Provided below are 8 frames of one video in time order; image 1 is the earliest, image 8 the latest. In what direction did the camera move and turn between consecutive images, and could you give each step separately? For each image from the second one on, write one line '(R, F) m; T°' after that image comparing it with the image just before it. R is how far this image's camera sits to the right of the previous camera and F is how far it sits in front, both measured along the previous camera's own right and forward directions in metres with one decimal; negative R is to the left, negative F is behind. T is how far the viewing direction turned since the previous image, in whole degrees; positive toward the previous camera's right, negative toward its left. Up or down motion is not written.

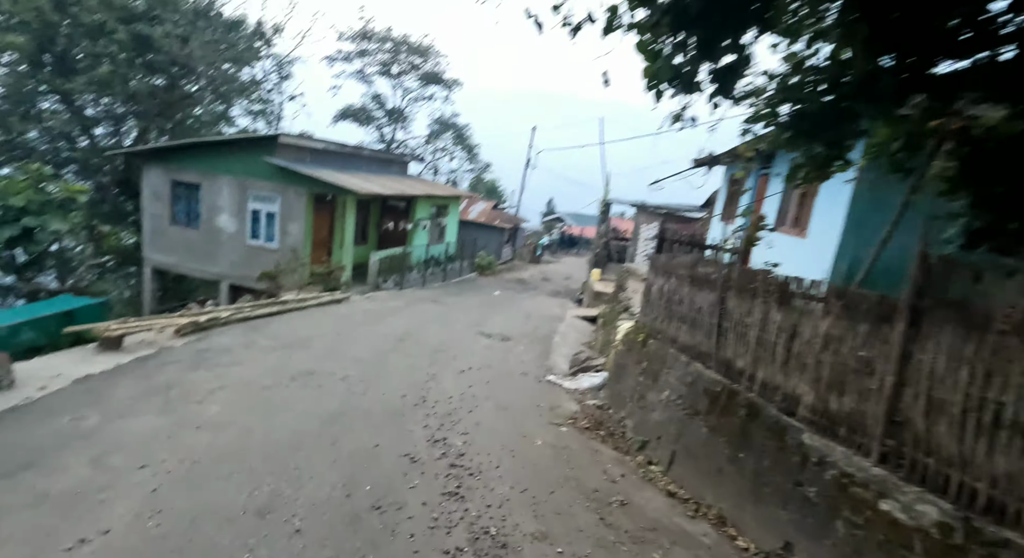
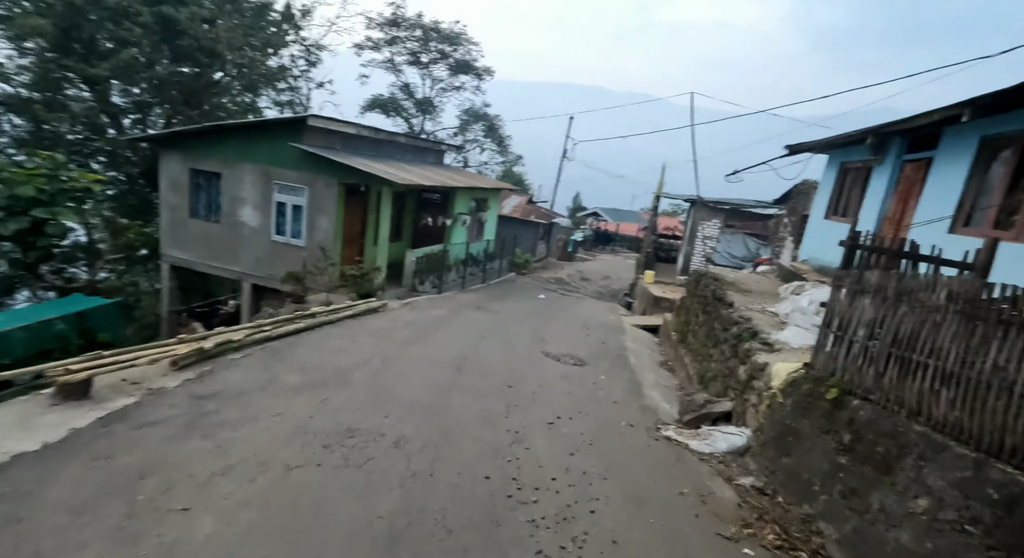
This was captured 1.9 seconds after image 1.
(-0.8, +1.8) m; -2°
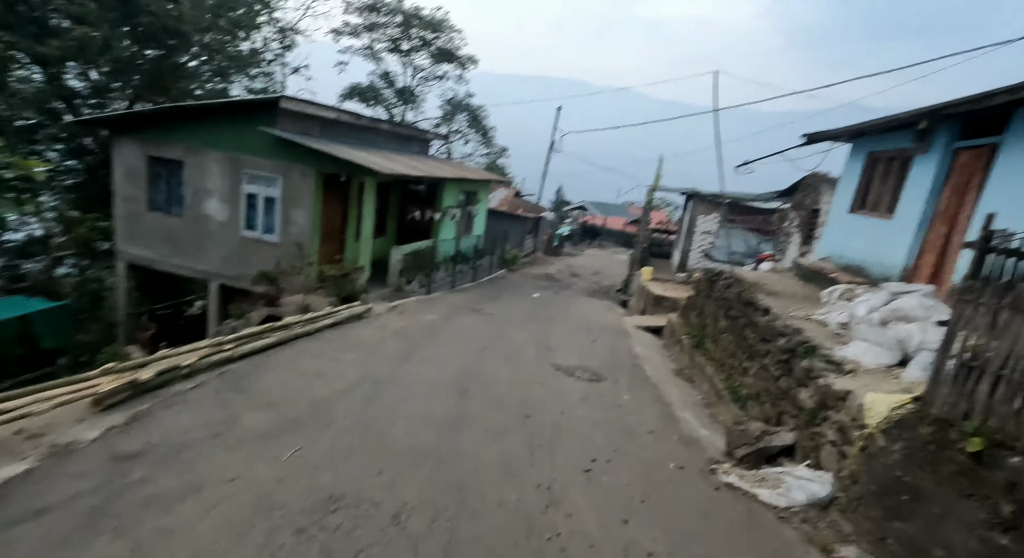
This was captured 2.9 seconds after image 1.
(-0.3, +1.1) m; +2°
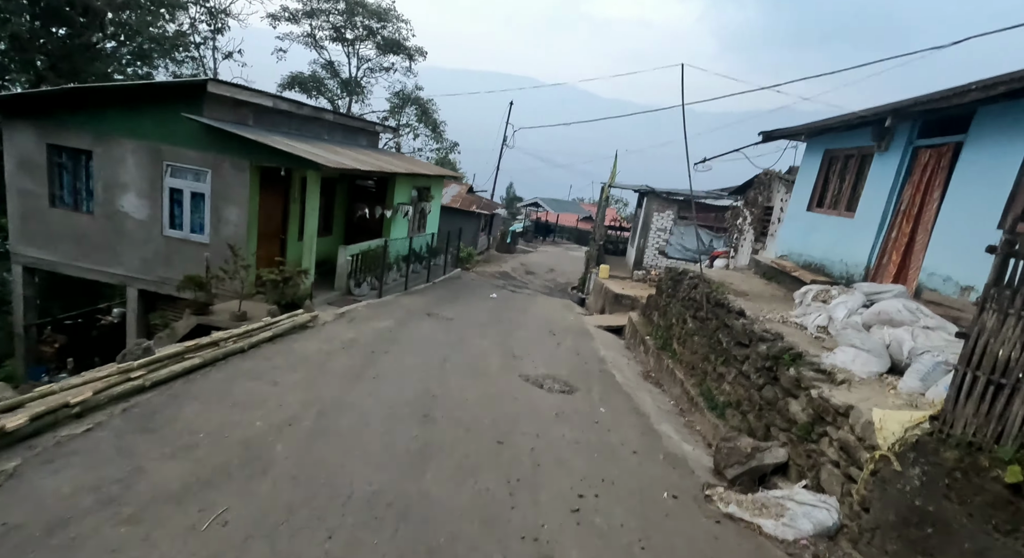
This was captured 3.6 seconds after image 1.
(-0.1, +0.6) m; +5°
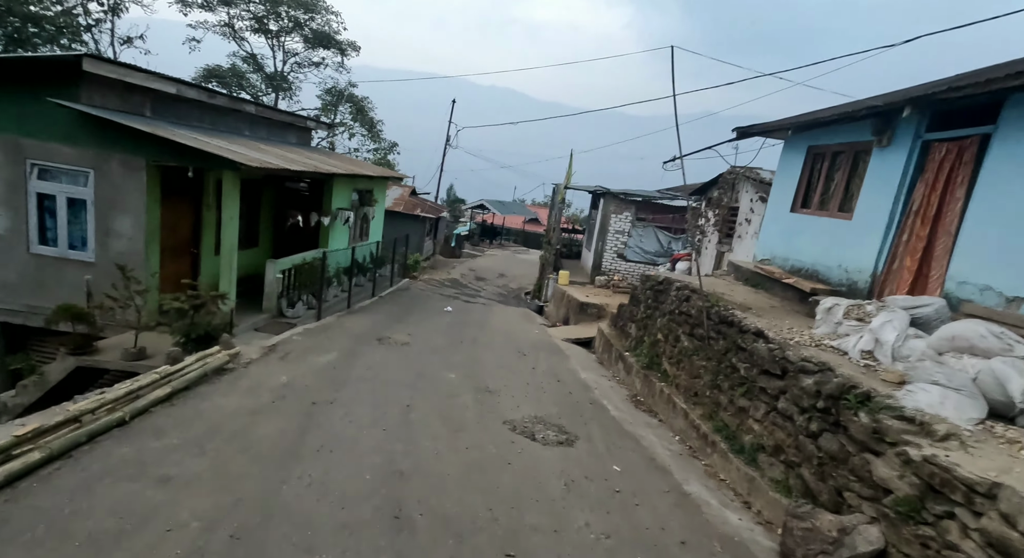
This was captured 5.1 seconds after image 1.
(-0.4, +1.3) m; +7°
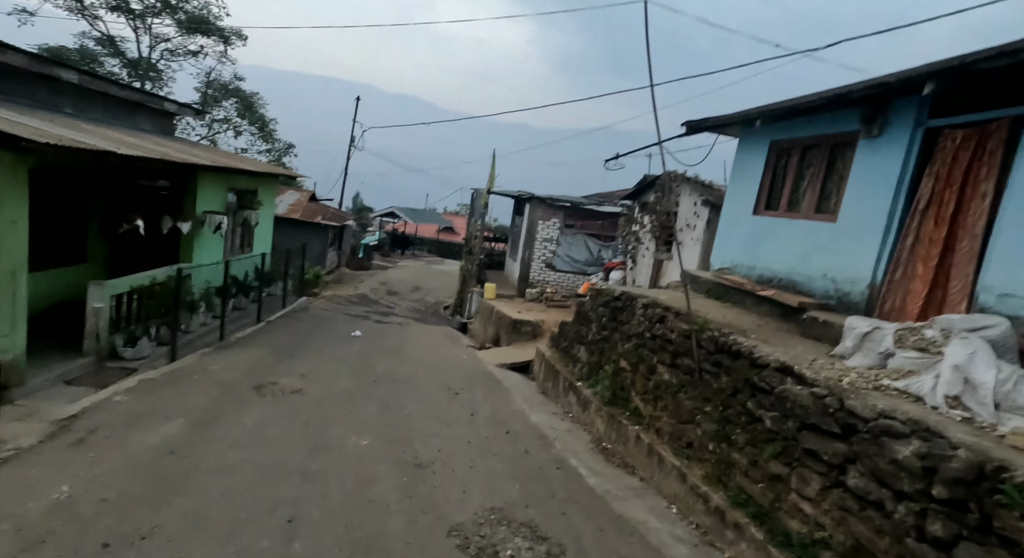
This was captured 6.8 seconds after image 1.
(-0.2, +1.9) m; +10°
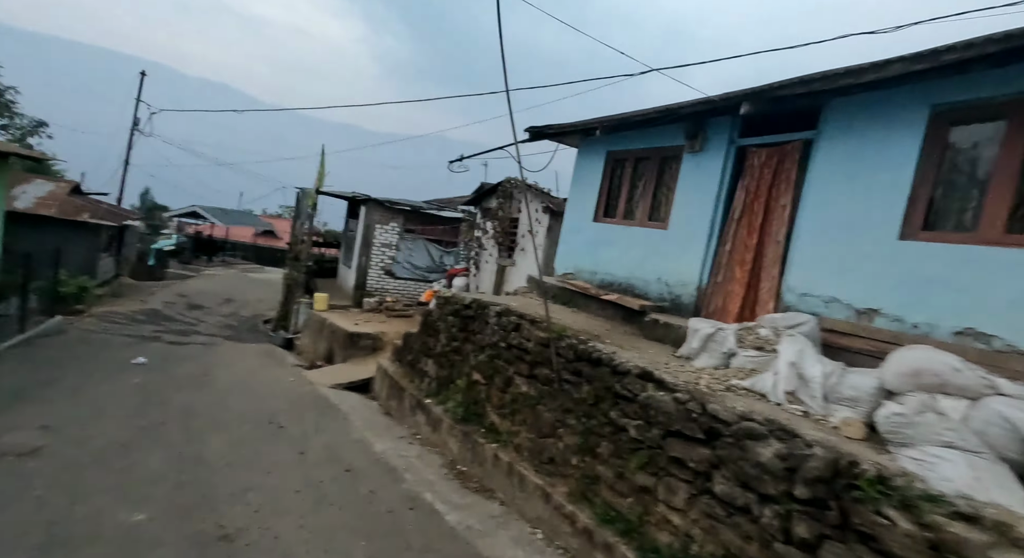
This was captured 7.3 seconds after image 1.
(-0.1, +0.6) m; +18°
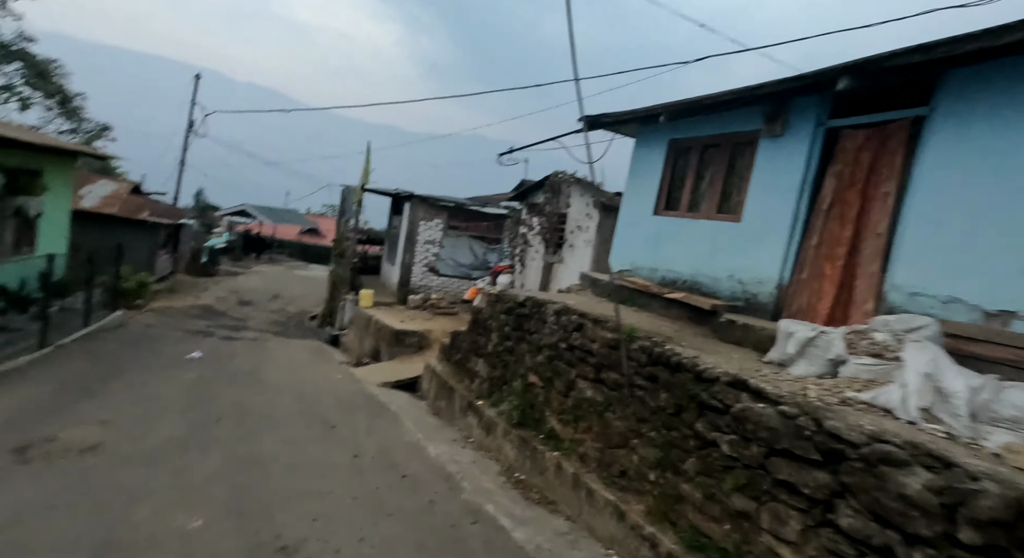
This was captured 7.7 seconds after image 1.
(-0.3, +0.4) m; -4°
